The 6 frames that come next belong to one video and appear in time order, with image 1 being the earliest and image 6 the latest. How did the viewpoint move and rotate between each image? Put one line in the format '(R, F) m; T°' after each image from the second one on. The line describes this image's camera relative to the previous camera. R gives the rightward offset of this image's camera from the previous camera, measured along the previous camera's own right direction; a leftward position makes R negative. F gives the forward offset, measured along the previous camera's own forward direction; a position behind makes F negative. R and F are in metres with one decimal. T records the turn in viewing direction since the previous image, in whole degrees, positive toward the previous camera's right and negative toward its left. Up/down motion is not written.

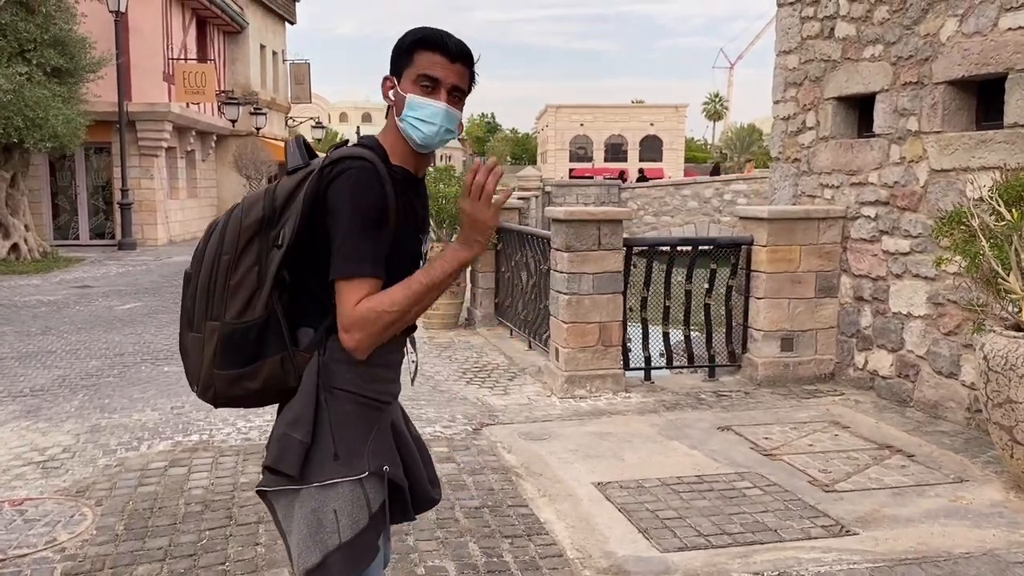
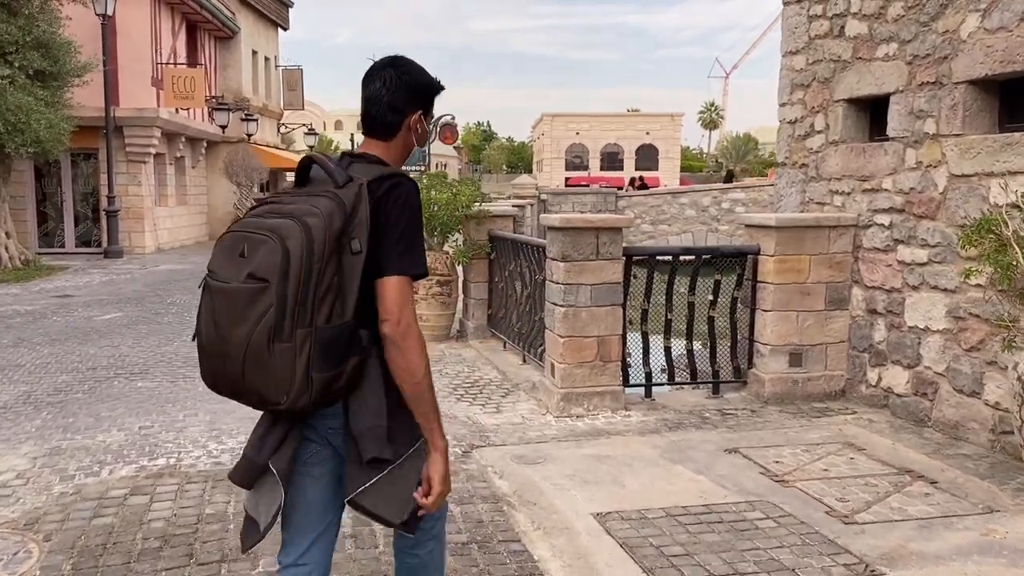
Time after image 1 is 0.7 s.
(0.0, +0.3) m; 0°
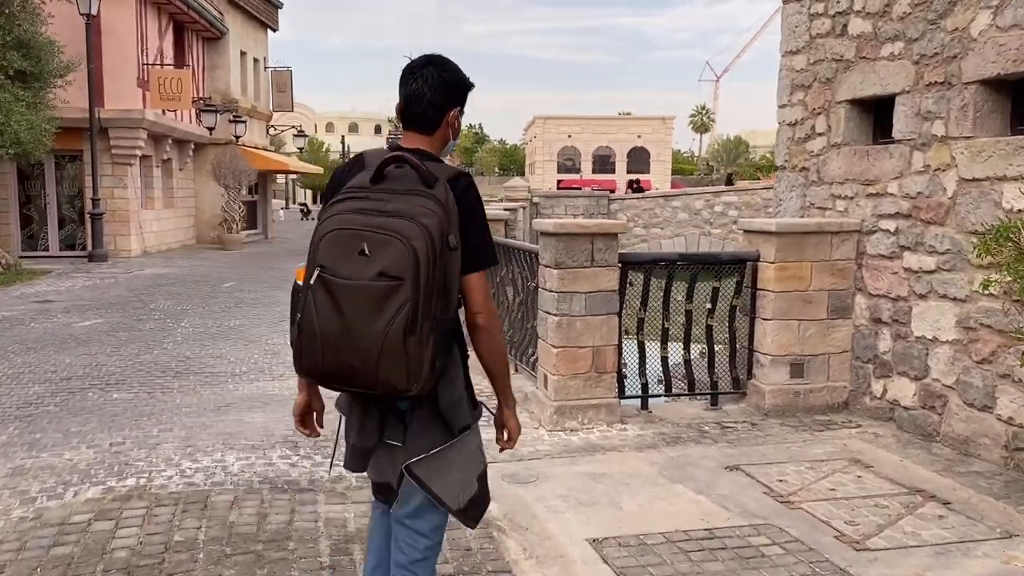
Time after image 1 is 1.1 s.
(0.0, +0.2) m; +1°
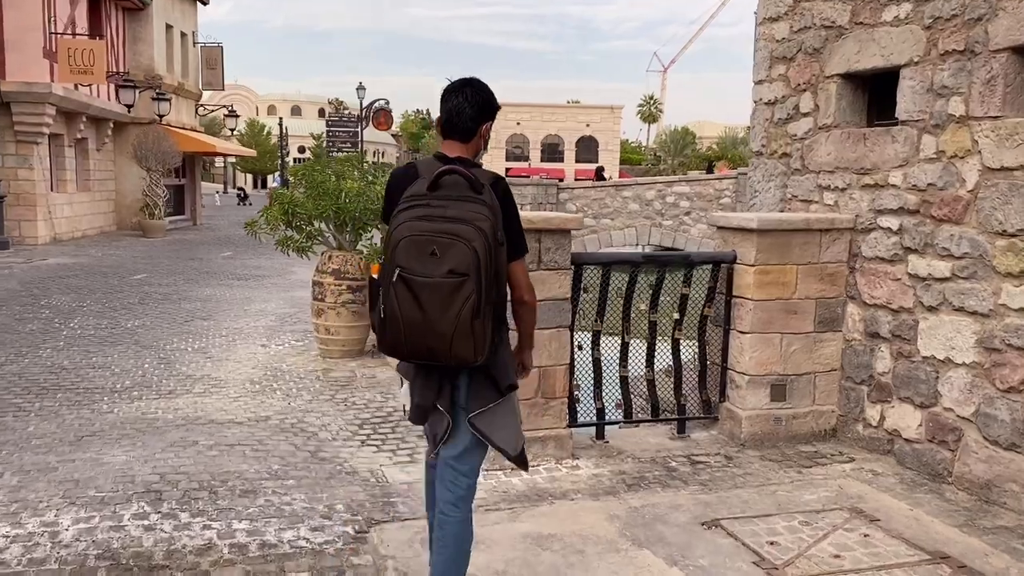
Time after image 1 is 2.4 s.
(+0.1, +1.0) m; +3°
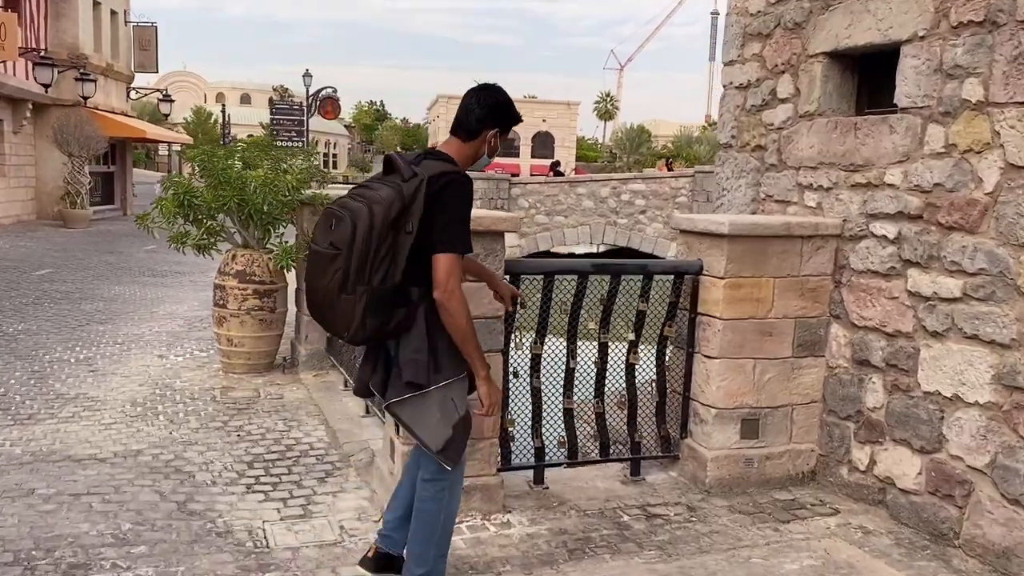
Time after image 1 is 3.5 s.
(+0.1, +0.8) m; +3°
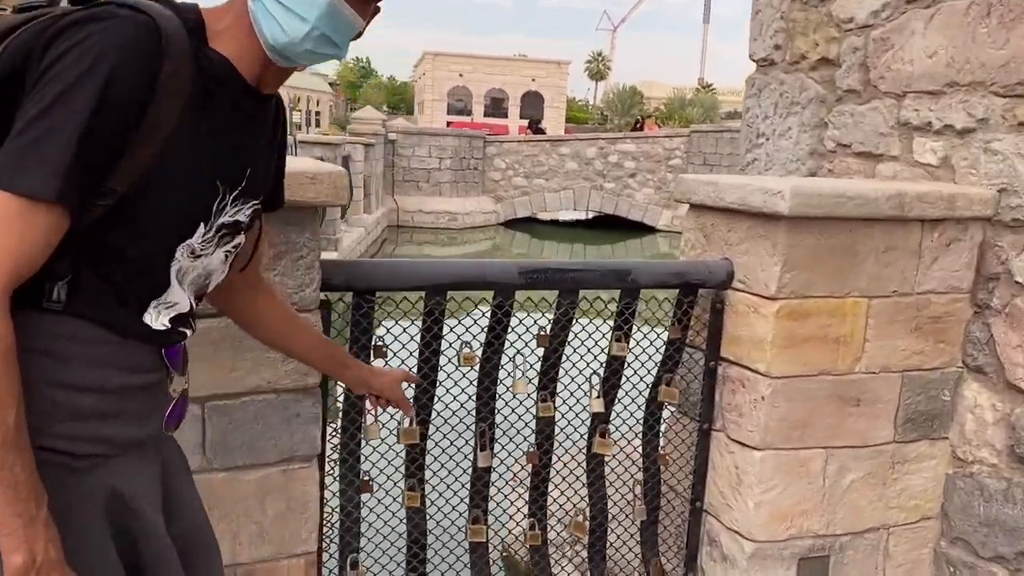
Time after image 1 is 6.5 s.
(+0.3, +1.9) m; +1°
